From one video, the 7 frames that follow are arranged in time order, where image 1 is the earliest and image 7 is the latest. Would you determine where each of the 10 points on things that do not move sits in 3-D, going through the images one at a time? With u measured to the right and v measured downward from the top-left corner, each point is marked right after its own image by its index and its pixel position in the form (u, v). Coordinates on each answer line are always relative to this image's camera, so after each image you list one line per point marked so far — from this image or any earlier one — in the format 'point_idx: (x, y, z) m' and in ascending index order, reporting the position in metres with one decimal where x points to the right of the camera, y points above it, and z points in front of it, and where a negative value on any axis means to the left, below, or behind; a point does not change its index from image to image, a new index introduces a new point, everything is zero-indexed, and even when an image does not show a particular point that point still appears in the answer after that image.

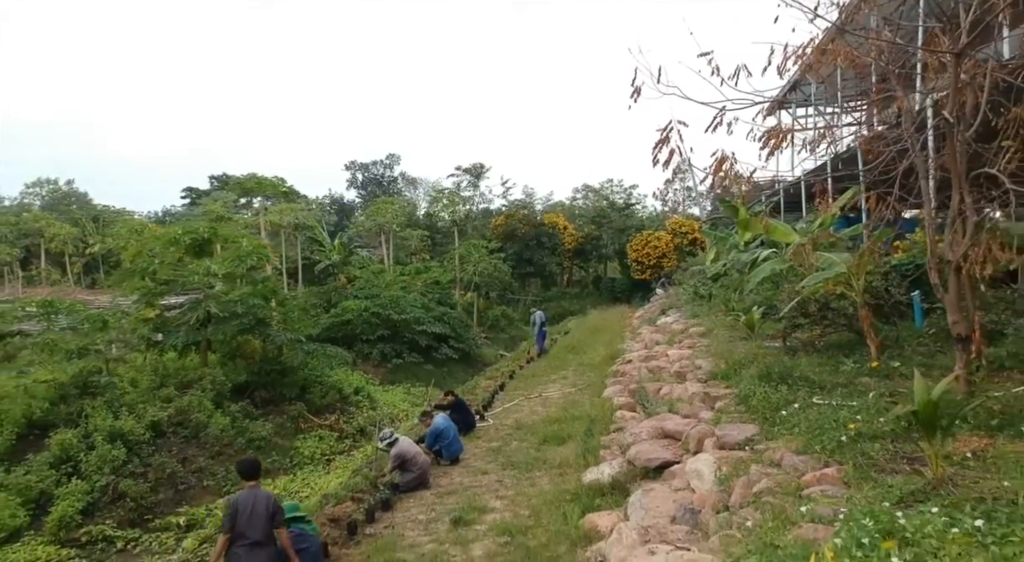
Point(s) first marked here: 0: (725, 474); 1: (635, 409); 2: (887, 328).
0: (+1.5, -1.3, +4.5) m
1: (+1.5, -1.5, +7.7) m
2: (+4.5, -0.5, +7.6) m
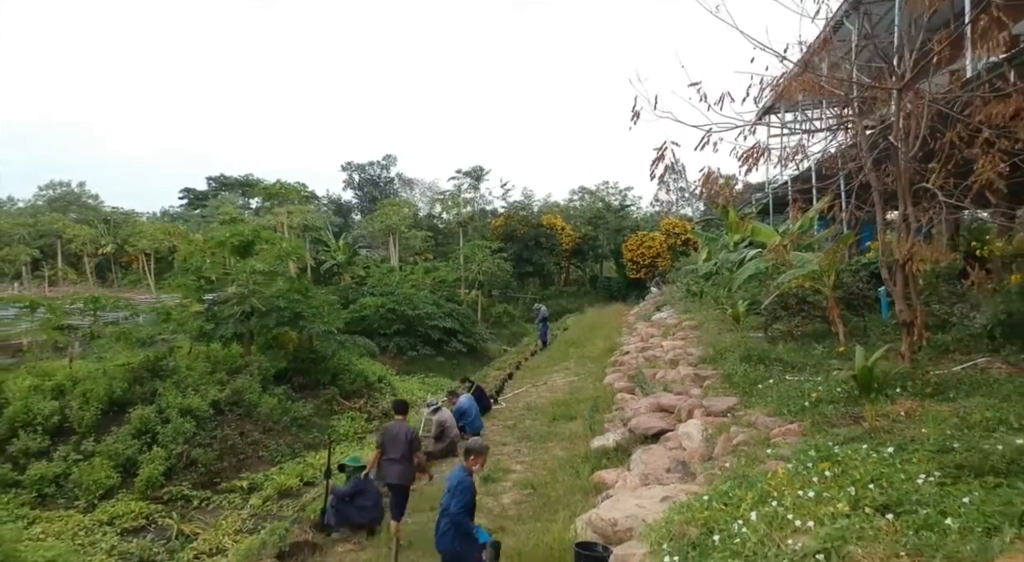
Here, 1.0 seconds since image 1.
0: (+1.7, -1.3, +5.6) m
1: (+1.7, -1.5, +8.7) m
2: (+4.7, -0.5, +8.6) m
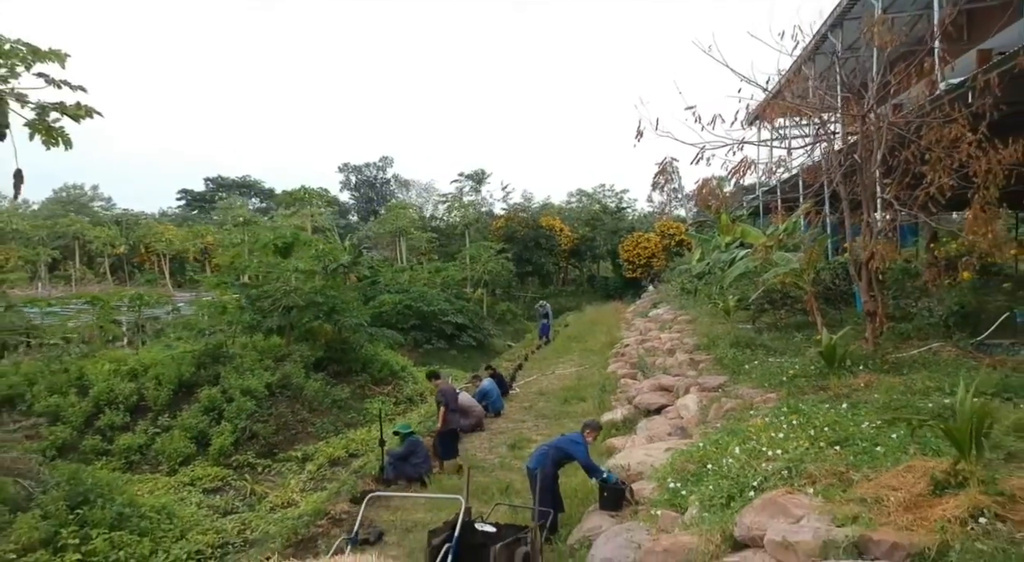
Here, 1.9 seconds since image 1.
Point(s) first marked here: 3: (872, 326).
0: (+2.0, -1.2, +6.6) m
1: (+1.9, -1.4, +9.8) m
2: (+4.9, -0.4, +9.7) m
3: (+4.1, -0.5, +7.3) m
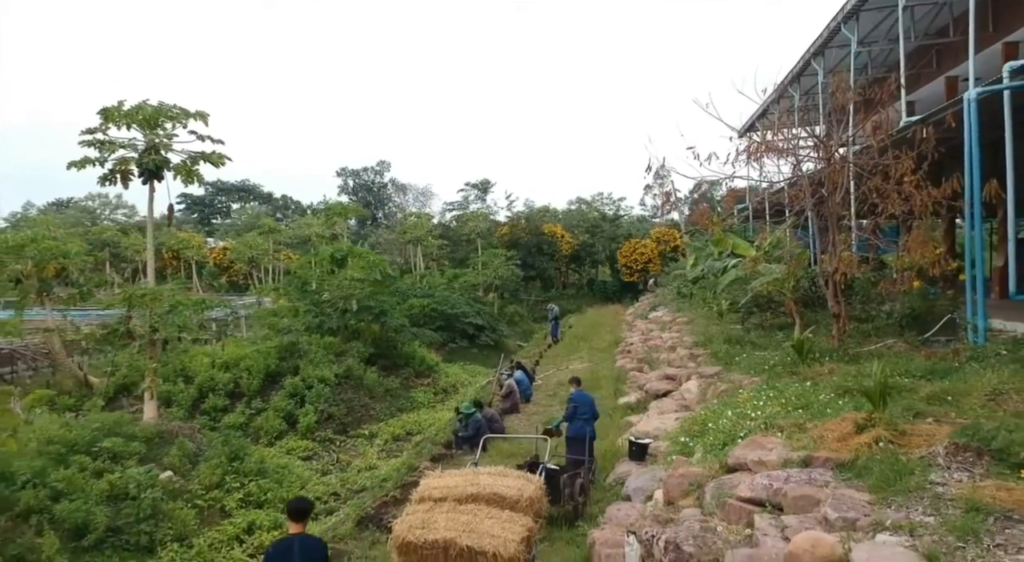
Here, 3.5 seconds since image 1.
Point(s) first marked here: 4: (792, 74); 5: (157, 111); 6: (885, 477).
0: (+2.5, -1.4, +8.4) m
1: (+2.4, -1.6, +11.5) m
2: (+5.4, -0.6, +11.5) m
3: (+4.6, -0.6, +9.0) m
4: (+7.8, +5.8, +17.5) m
5: (-4.1, +2.0, +7.4) m
6: (+2.3, -1.2, +4.0) m
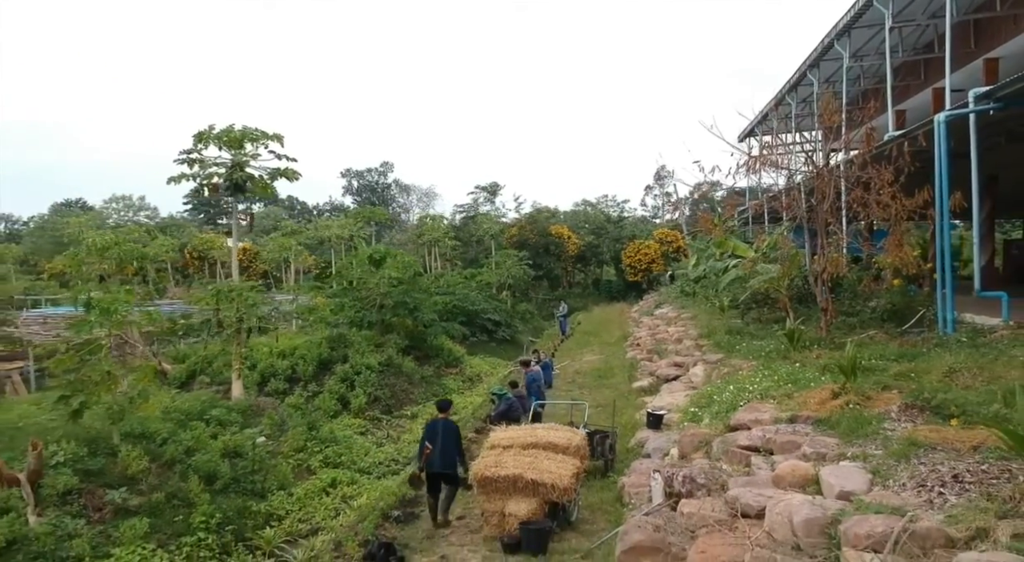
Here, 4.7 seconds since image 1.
0: (+3.0, -1.3, +9.6) m
1: (+2.8, -1.5, +12.8) m
2: (+5.8, -0.5, +12.7) m
3: (+5.0, -0.6, +10.3) m
4: (+8.2, +5.9, +18.8) m
5: (-3.7, +2.0, +8.7) m
6: (+2.8, -1.2, +5.2) m
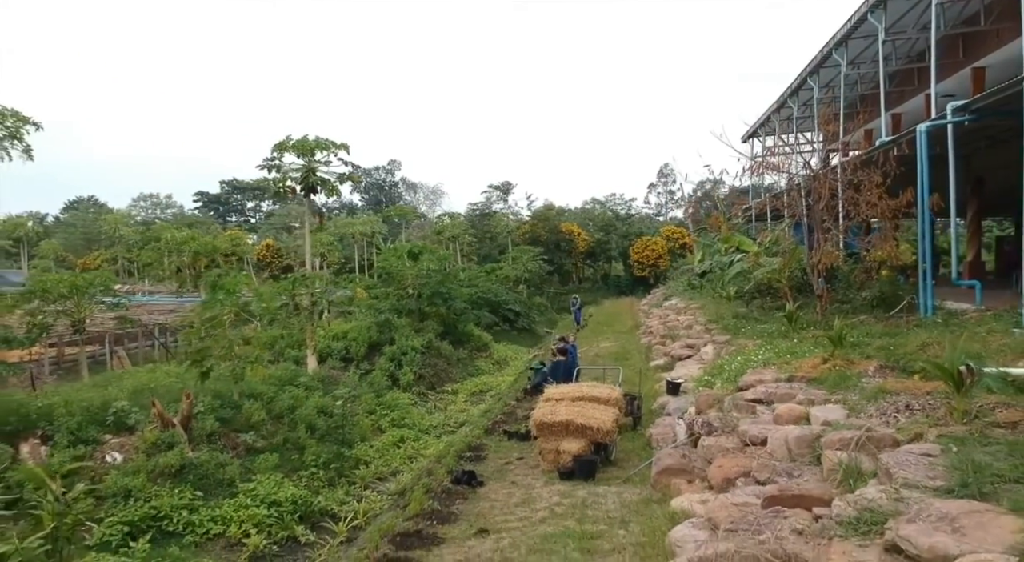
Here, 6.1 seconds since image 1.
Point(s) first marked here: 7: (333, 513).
0: (+3.5, -1.2, +10.9) m
1: (+3.4, -1.3, +14.1) m
2: (+6.4, -0.3, +14.1) m
3: (+5.6, -0.4, +11.6) m
4: (+8.8, +6.1, +20.1) m
5: (-3.1, +2.2, +10.0) m
6: (+3.3, -1.0, +6.5) m
7: (-1.8, -2.3, +6.3) m
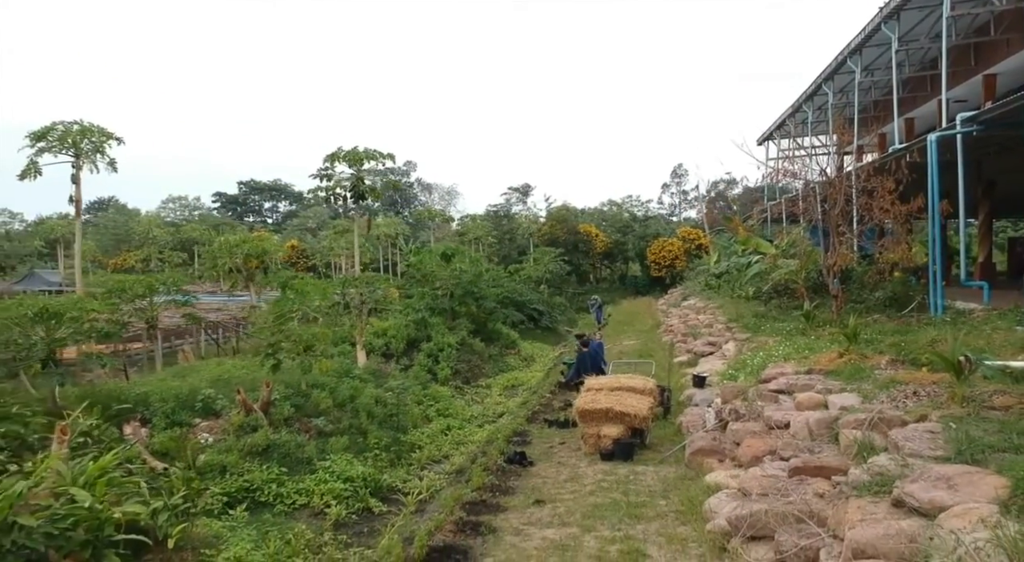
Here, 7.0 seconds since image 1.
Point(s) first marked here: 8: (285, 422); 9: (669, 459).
0: (+4.1, -1.2, +11.6) m
1: (+4.1, -1.4, +14.8) m
2: (+7.0, -0.4, +14.7) m
3: (+6.2, -0.4, +12.2) m
4: (+9.6, +6.1, +20.6) m
5: (-2.5, +2.1, +10.8) m
6: (+3.8, -1.0, +7.2) m
7: (-1.2, -2.3, +7.0) m
8: (-2.7, -1.7, +7.5) m
9: (+1.7, -1.9, +7.0) m
